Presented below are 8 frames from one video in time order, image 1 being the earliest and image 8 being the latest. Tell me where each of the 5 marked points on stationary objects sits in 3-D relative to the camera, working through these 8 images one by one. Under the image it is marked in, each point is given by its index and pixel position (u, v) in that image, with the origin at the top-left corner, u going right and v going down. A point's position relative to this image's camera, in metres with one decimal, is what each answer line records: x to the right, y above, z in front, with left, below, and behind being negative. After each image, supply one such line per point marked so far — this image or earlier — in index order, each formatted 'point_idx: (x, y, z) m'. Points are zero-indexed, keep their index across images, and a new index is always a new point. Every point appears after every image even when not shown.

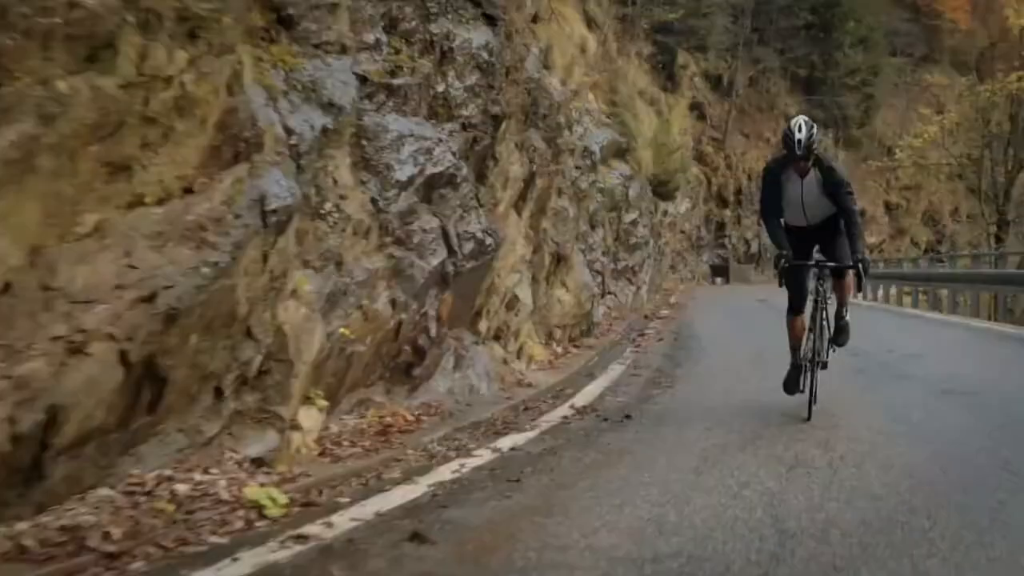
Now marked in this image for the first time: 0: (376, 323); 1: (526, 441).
0: (-0.6, -0.1, +6.2) m
1: (0.0, -0.6, +6.5) m
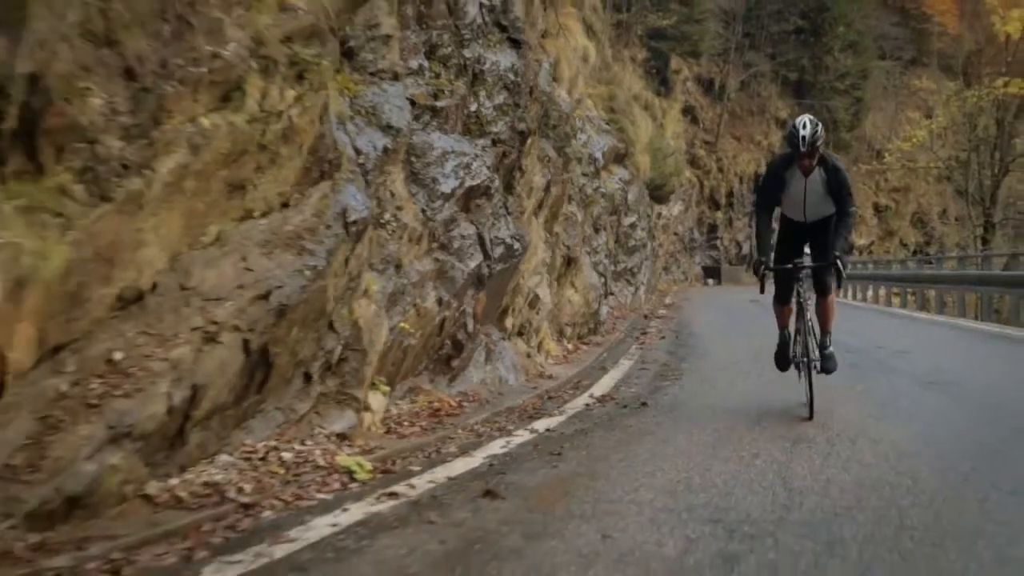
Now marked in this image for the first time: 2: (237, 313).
0: (-0.4, -0.1, +7.1) m
1: (+0.2, -0.6, +7.3) m
2: (-0.8, -0.1, +4.9) m
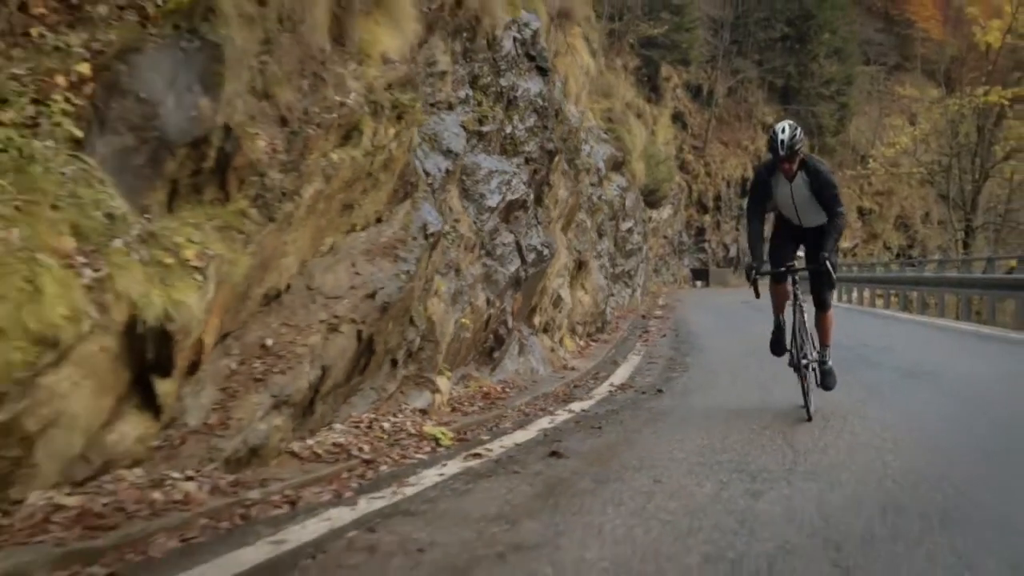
0: (-0.2, -0.1, +8.2) m
1: (+0.4, -0.6, +8.5) m
2: (-0.6, -0.1, +6.0) m
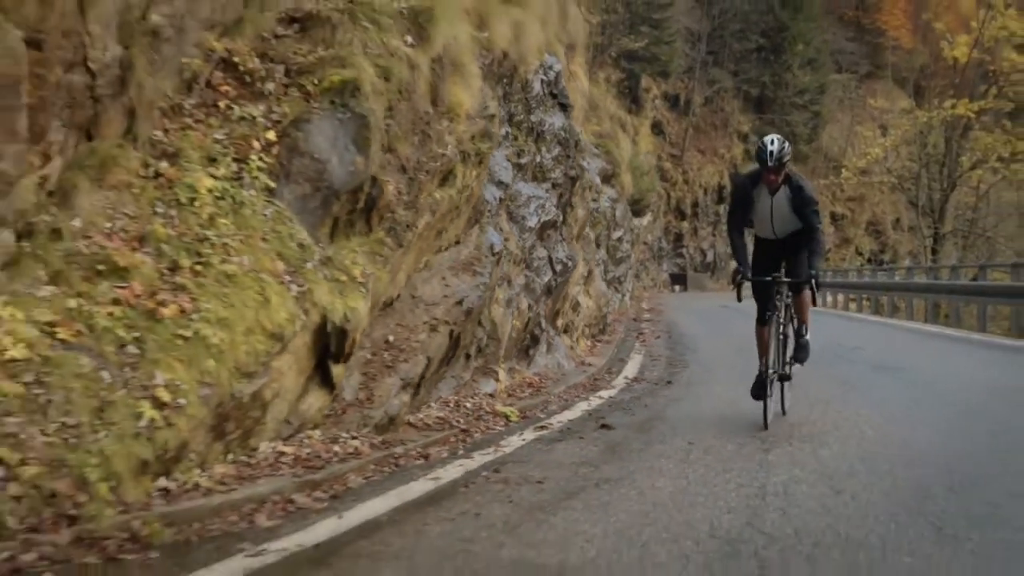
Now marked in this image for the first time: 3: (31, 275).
0: (+0.1, -0.2, +9.9) m
1: (+0.7, -0.7, +10.2) m
2: (-0.3, -0.1, +7.7) m
3: (-1.6, +0.1, +5.3) m
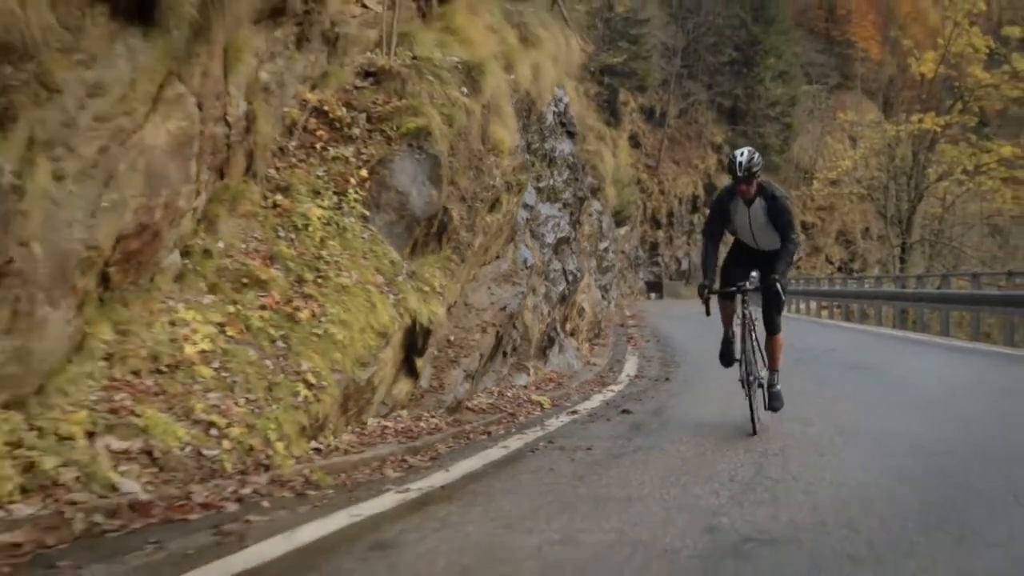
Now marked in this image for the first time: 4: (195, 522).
0: (+0.2, -0.2, +11.4) m
1: (+0.8, -0.8, +11.7) m
2: (-0.1, -0.2, +9.2) m
3: (-1.4, 0.0, +6.8) m
4: (-1.0, -0.7, +4.8) m
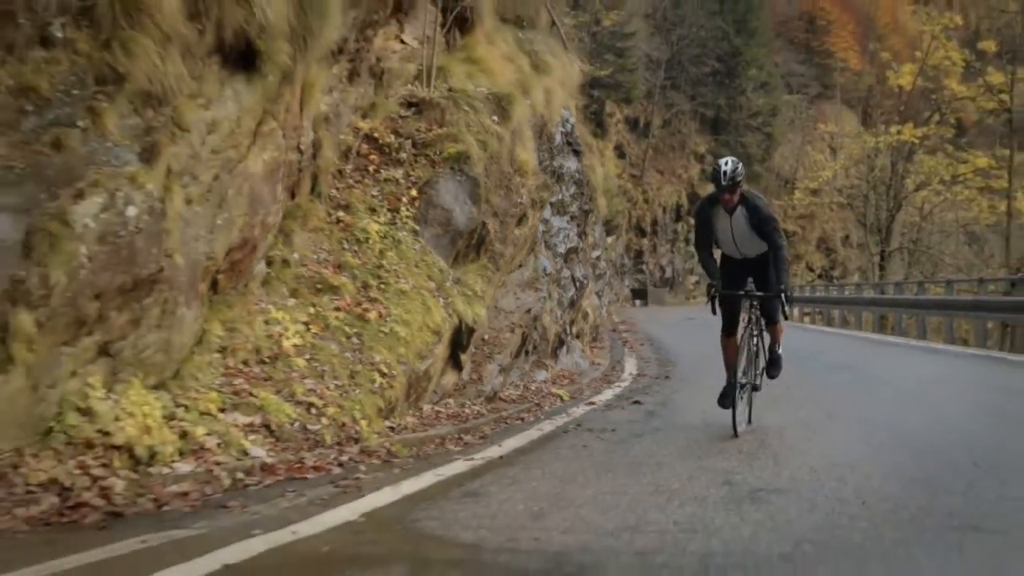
0: (+0.4, -0.3, +12.6) m
1: (+1.0, -0.8, +12.9) m
2: (+0.1, -0.2, +10.4) m
3: (-1.2, 0.0, +8.0) m
4: (-0.8, -0.7, +6.0) m
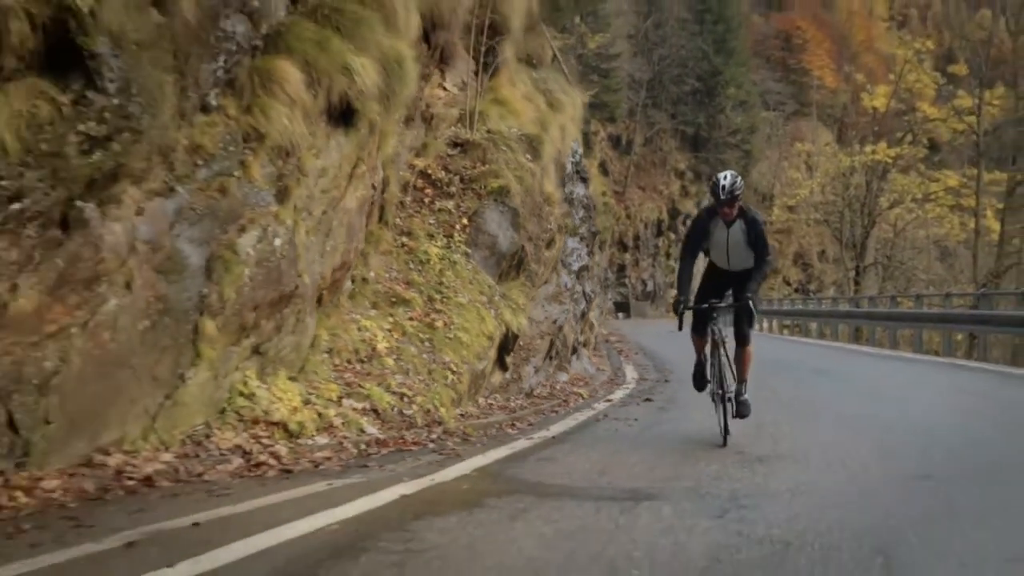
0: (+0.6, -0.4, +14.4) m
1: (+1.1, -0.9, +14.7) m
2: (+0.3, -0.3, +12.2) m
3: (-0.9, -0.1, +9.7) m
4: (-0.5, -0.8, +7.7) m
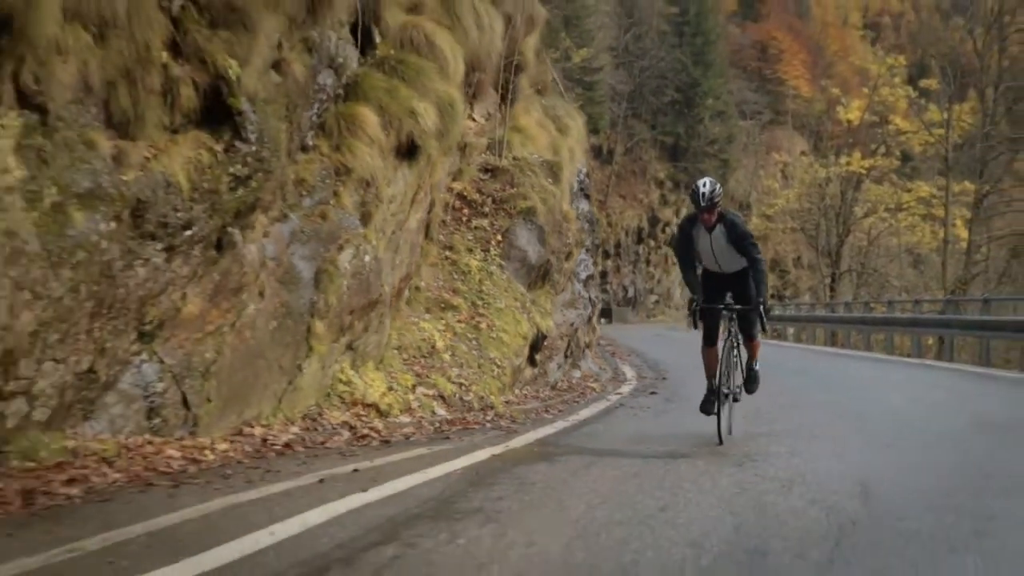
0: (+0.7, -0.5, +16.1) m
1: (+1.3, -1.0, +16.4) m
2: (+0.5, -0.4, +13.9) m
3: (-0.7, -0.1, +11.4) m
4: (-0.2, -0.8, +9.5) m
